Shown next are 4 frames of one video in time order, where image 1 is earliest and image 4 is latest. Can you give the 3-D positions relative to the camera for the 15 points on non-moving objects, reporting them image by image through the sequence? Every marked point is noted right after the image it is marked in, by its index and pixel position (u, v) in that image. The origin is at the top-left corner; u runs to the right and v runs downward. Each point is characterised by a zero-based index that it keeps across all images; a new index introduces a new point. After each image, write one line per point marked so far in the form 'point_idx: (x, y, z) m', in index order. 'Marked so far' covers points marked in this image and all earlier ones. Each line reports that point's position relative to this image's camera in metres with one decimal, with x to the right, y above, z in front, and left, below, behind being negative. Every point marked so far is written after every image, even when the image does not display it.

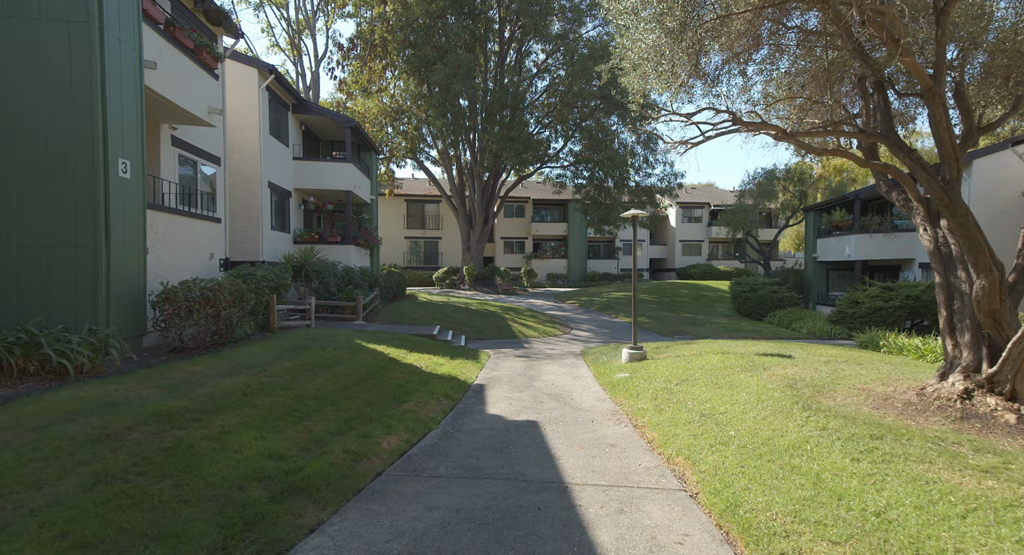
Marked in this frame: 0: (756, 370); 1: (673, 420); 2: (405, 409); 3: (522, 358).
0: (+4.1, -1.6, +8.3) m
1: (+2.1, -1.9, +6.5) m
2: (-1.6, -1.9, +7.2) m
3: (+0.3, -2.1, +13.2) m
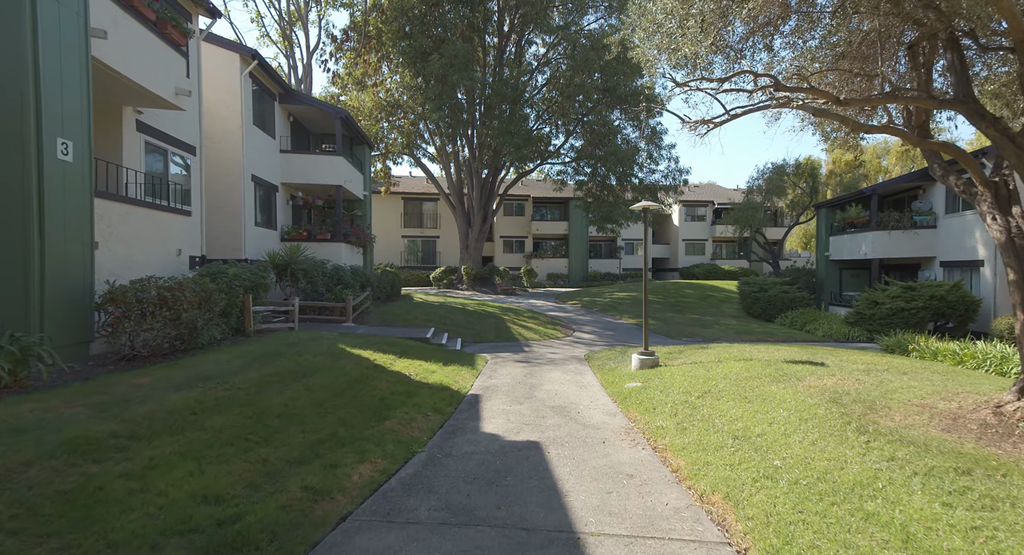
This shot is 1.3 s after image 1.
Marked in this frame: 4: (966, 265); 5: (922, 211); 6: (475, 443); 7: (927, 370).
0: (+4.1, -1.5, +7.3) m
1: (+2.1, -1.9, +5.5) m
2: (-1.6, -1.9, +6.2) m
3: (+0.2, -2.1, +12.2) m
4: (+16.1, +0.4, +17.4) m
5: (+16.2, +2.6, +19.4) m
6: (-0.5, -2.1, +6.1) m
7: (+6.8, -1.5, +8.1) m
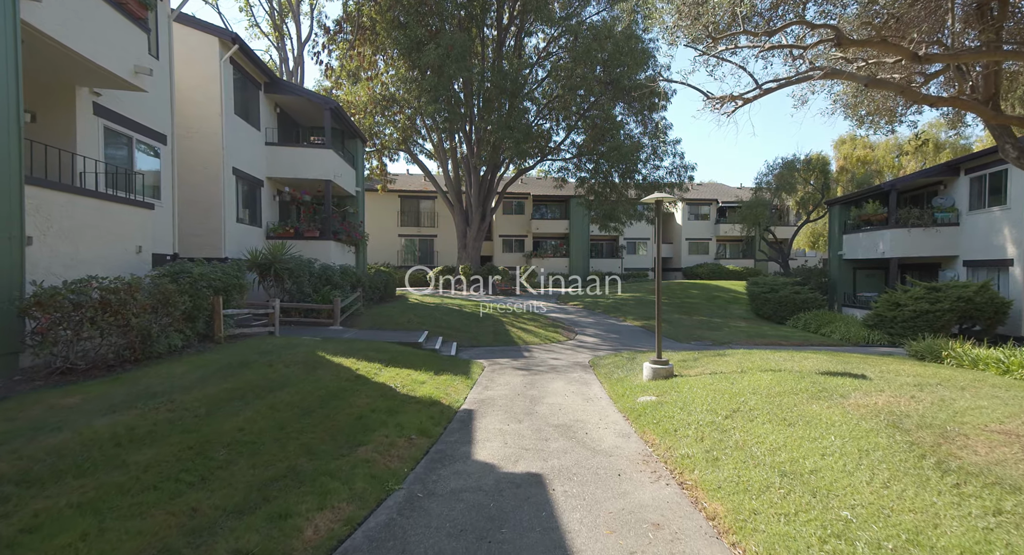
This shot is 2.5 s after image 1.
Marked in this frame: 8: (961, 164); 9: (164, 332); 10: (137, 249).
0: (+4.1, -1.5, +6.3) m
1: (+2.1, -1.9, +4.5) m
2: (-1.6, -1.9, +5.2) m
3: (+0.2, -2.1, +11.2) m
4: (+16.1, +0.4, +16.4) m
5: (+16.2, +2.6, +18.4) m
6: (-0.5, -2.1, +5.1) m
7: (+6.8, -1.5, +7.1) m
8: (+16.0, +4.1, +17.6) m
9: (-5.4, -0.8, +7.6) m
10: (-6.9, +0.5, +9.0) m
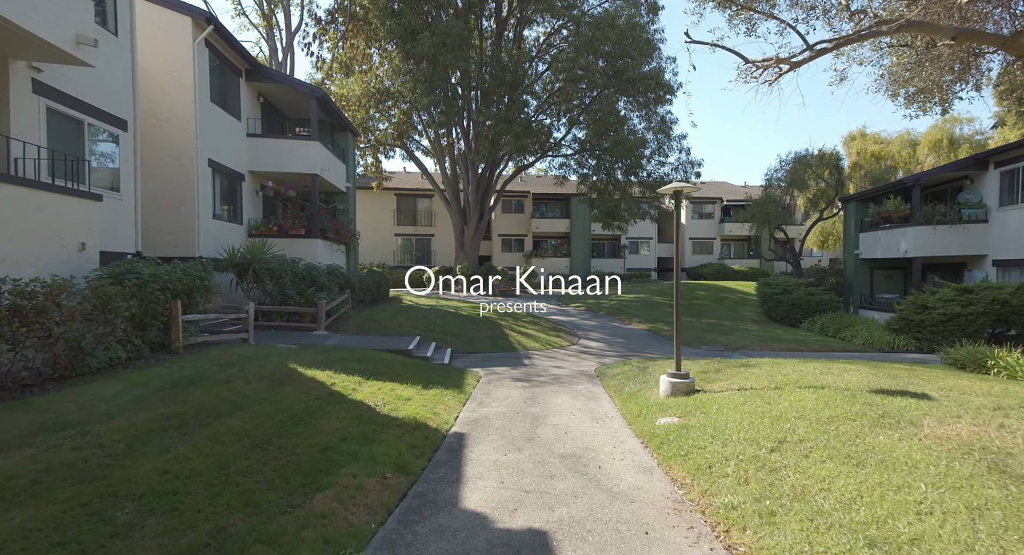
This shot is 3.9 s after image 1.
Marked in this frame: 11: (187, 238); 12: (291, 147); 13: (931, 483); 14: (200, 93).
0: (+4.1, -1.6, +5.1) m
1: (+2.1, -1.9, +3.3) m
2: (-1.6, -1.9, +4.0) m
3: (+0.2, -2.1, +10.0) m
4: (+16.0, +0.4, +15.3) m
5: (+16.1, +2.6, +17.3) m
6: (-0.5, -2.1, +4.0) m
7: (+6.8, -1.5, +5.9) m
8: (+16.0, +4.0, +16.4) m
9: (-5.4, -0.9, +6.5) m
10: (-6.9, +0.5, +7.9) m
11: (-8.3, +1.0, +12.6) m
12: (-7.3, +4.3, +16.4) m
13: (+3.3, -1.6, +3.9) m
14: (-8.2, +4.8, +12.9) m
